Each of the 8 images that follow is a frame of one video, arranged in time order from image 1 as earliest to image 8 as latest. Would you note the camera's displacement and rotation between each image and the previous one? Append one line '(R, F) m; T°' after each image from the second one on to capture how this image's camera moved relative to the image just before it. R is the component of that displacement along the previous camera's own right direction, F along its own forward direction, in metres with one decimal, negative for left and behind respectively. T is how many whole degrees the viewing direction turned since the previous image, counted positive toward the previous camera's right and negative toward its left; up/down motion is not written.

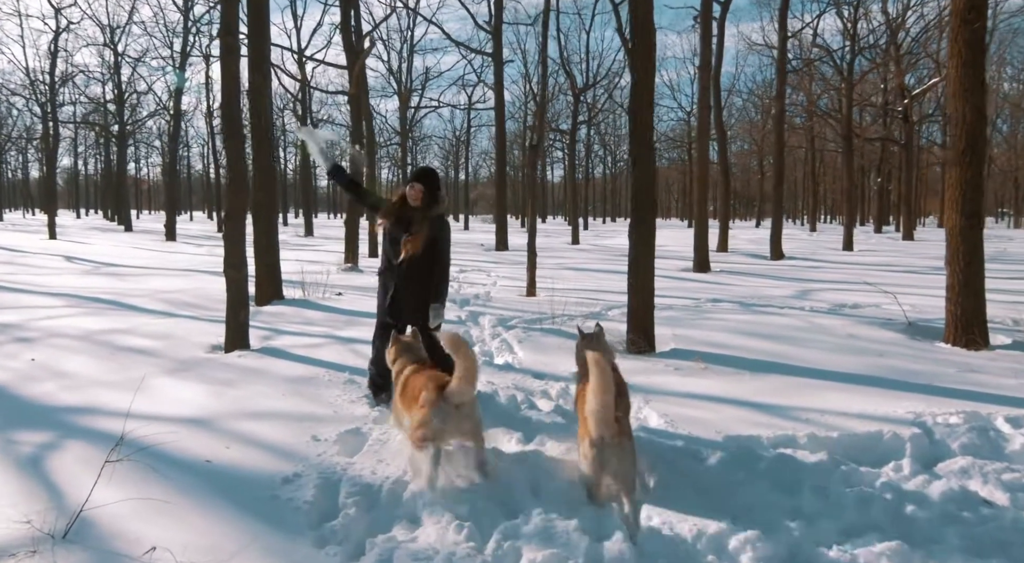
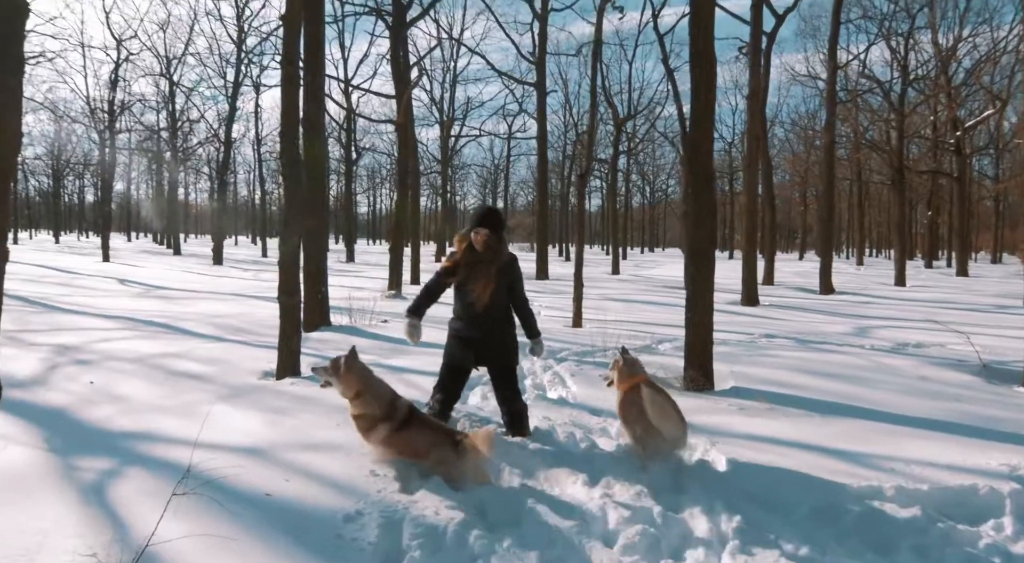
(-0.2, +0.1) m; -3°
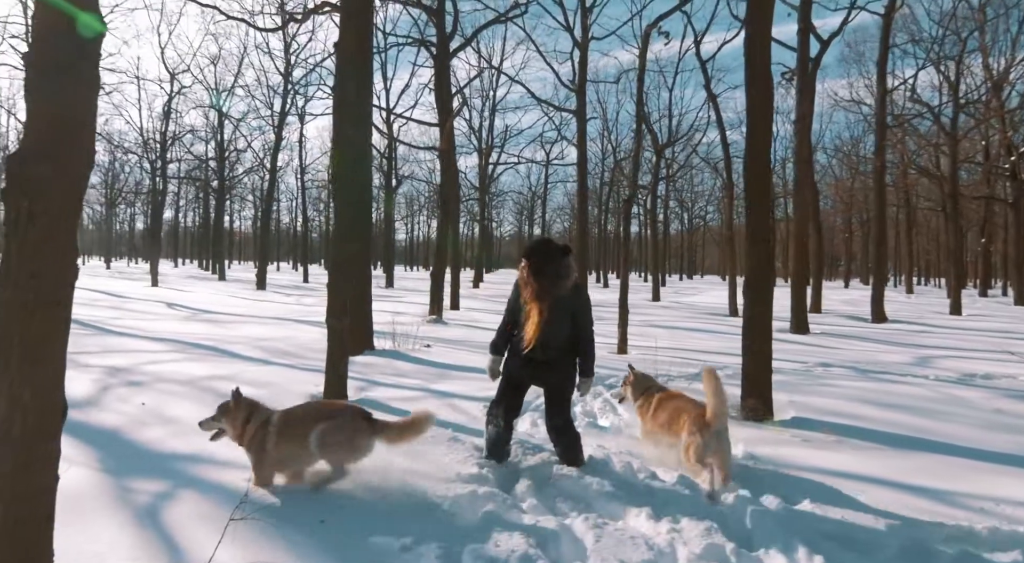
(-0.2, +0.1) m; -3°
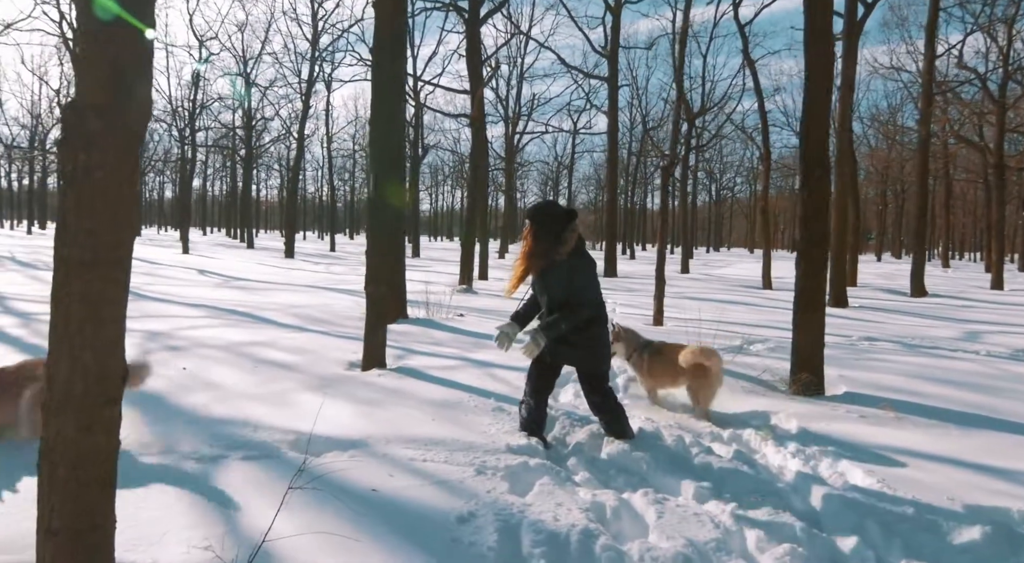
(-0.2, +0.1) m; -2°
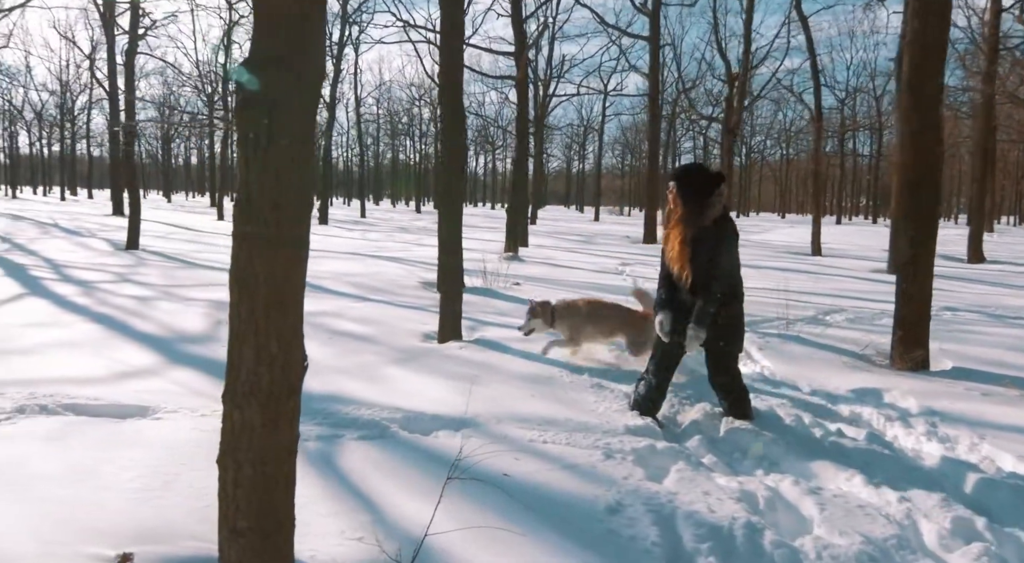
(-0.6, +0.2) m; -2°
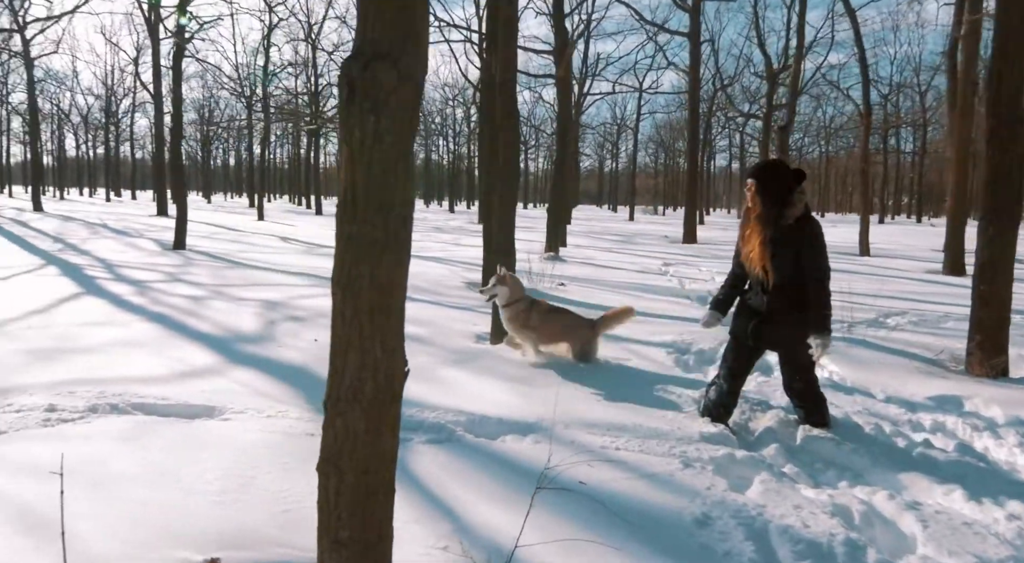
(-0.2, +0.1) m; -3°
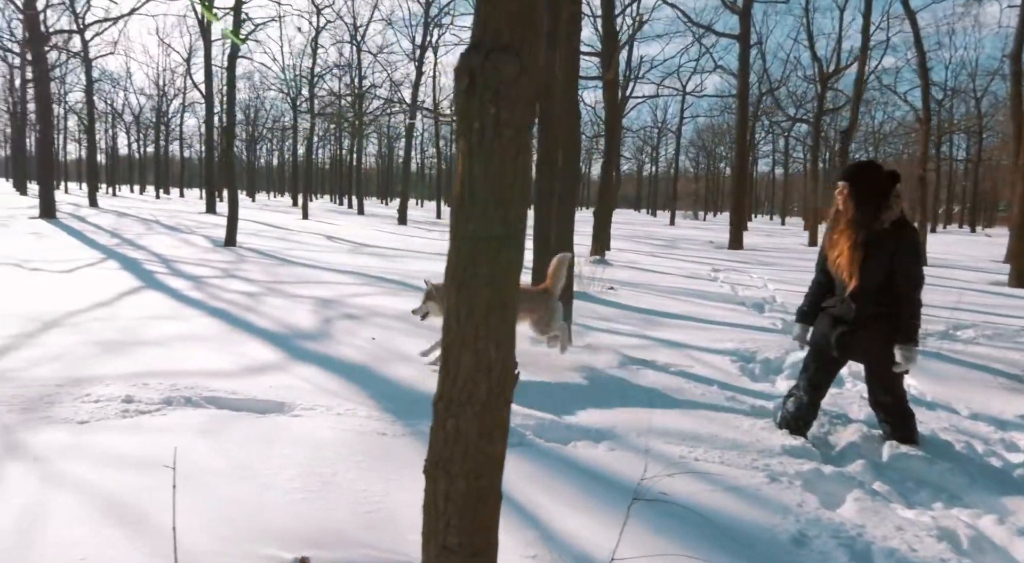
(-0.2, +0.1) m; -3°
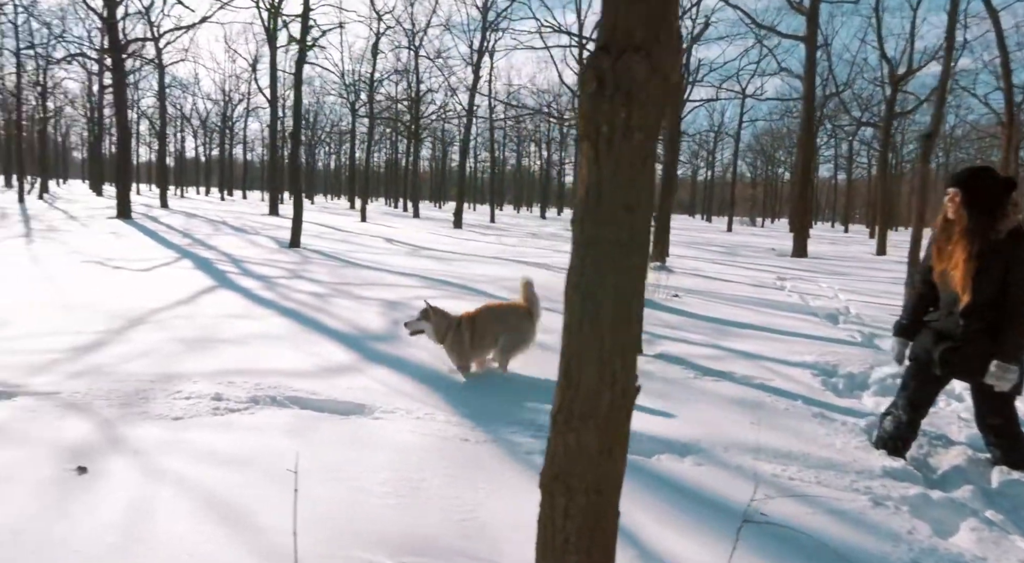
(-0.2, 0.0) m; -4°
